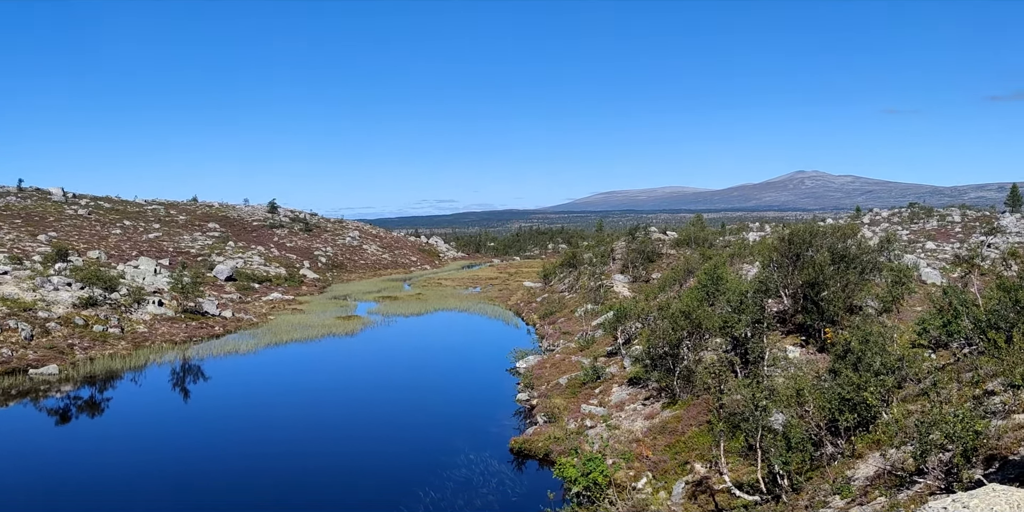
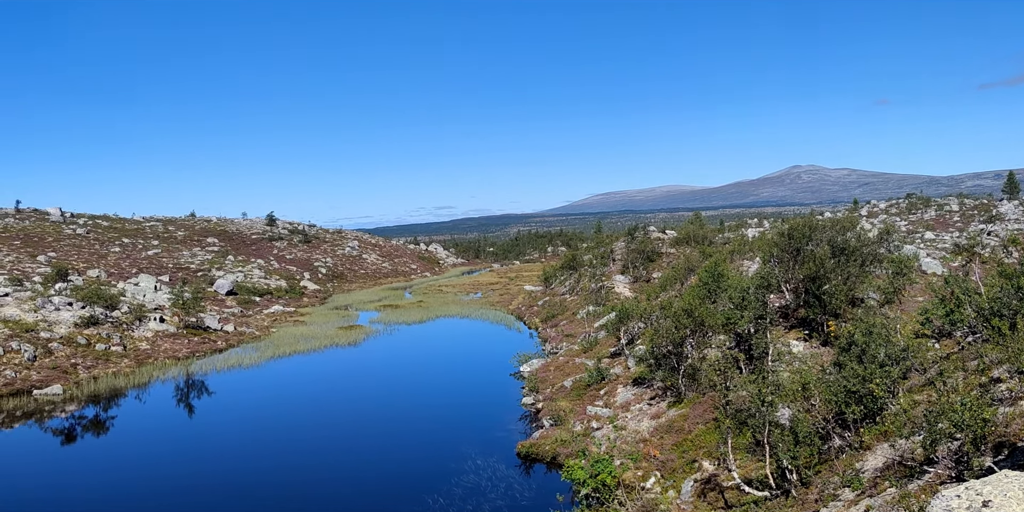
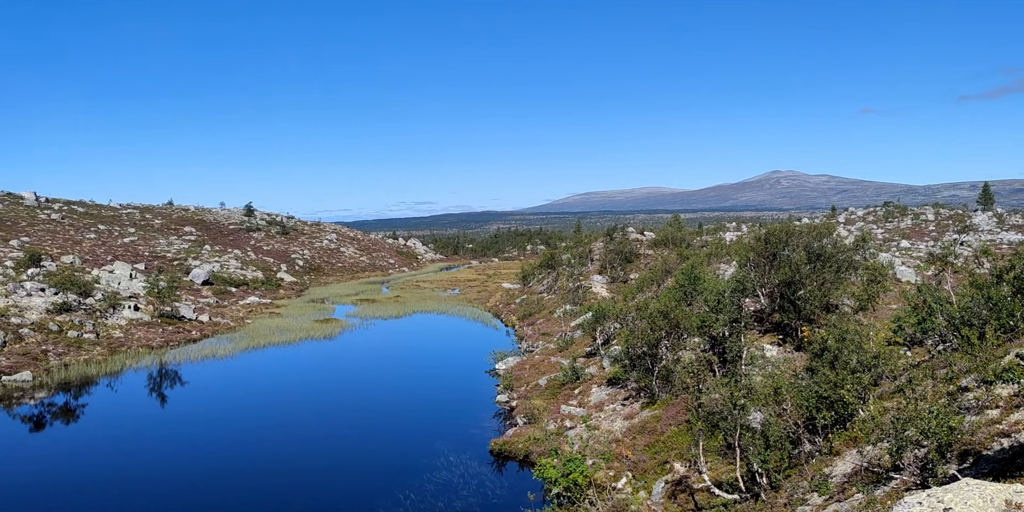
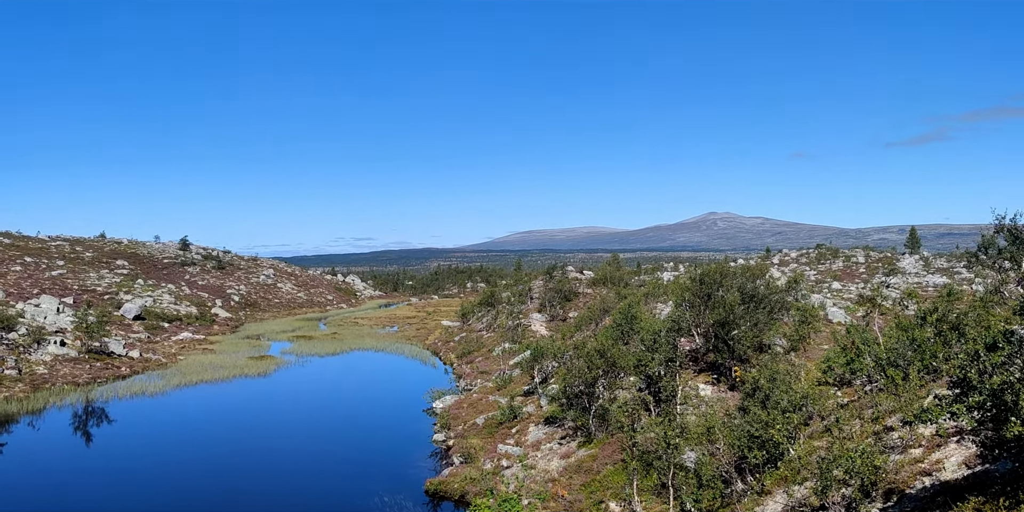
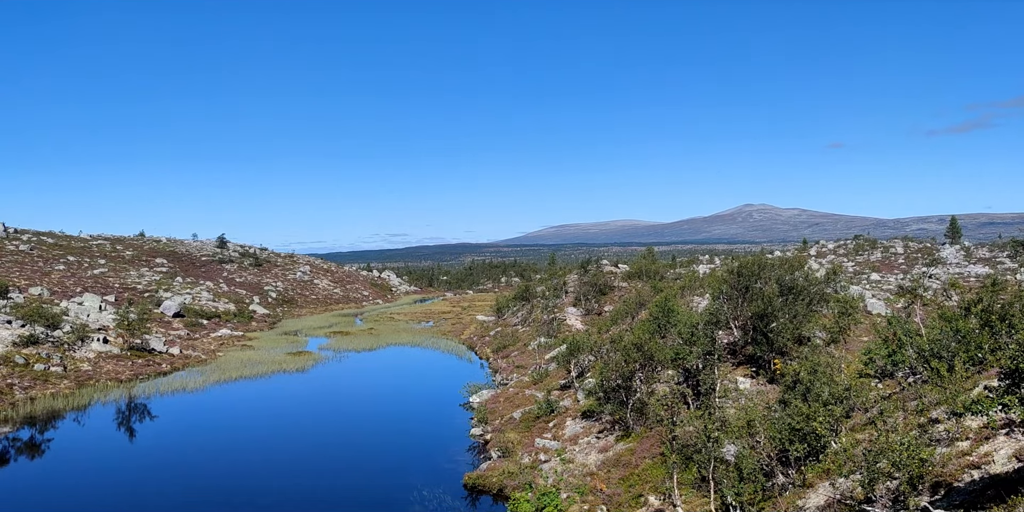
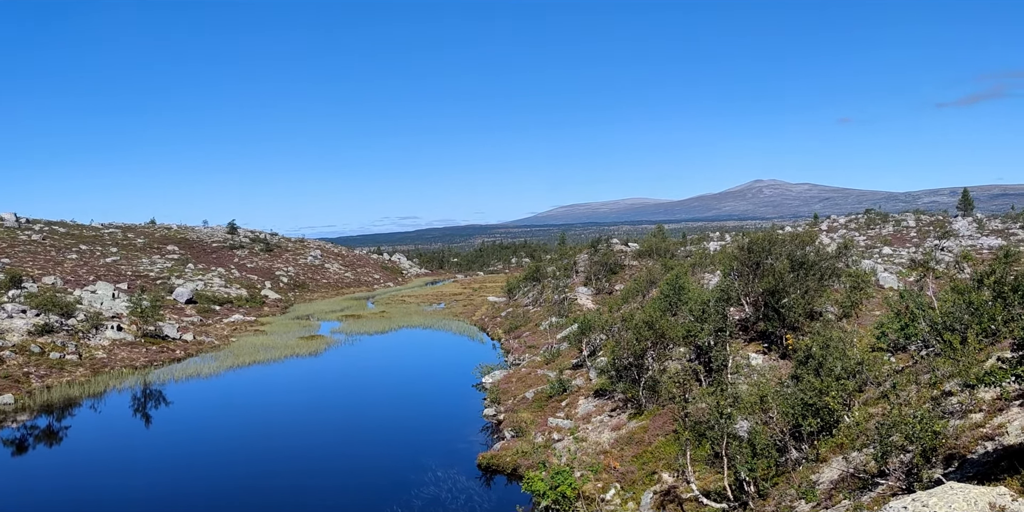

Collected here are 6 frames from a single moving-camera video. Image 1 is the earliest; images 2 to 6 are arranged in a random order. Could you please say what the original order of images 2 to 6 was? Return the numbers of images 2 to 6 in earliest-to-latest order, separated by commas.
3, 2, 6, 4, 5
